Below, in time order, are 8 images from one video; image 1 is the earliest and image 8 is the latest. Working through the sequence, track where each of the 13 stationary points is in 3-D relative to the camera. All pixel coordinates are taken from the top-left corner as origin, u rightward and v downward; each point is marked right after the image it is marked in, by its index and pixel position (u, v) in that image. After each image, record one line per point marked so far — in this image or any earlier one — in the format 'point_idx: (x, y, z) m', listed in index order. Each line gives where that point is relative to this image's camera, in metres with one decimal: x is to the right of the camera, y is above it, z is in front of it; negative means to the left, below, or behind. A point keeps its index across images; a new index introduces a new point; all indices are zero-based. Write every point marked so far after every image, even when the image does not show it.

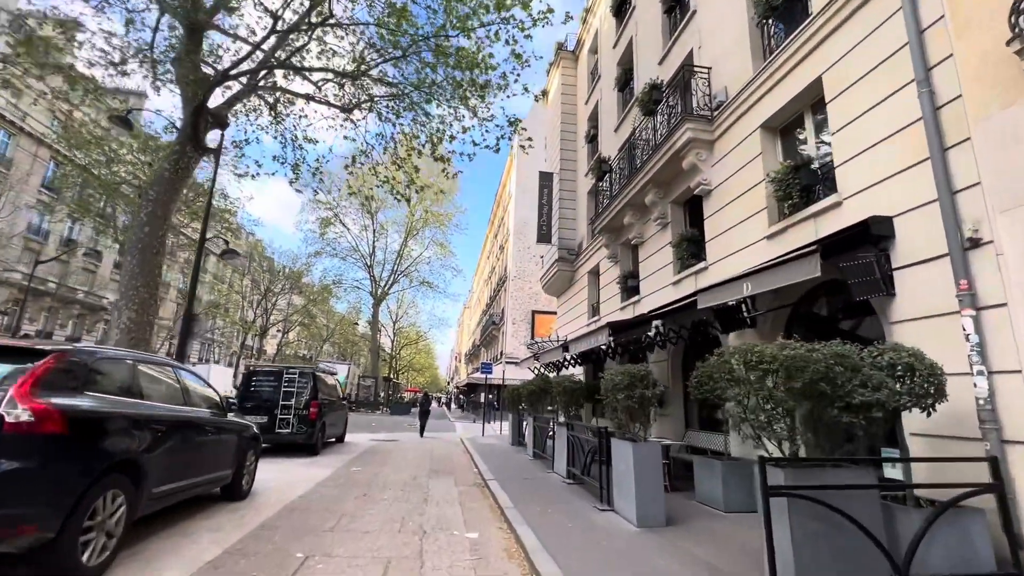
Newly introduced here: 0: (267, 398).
0: (-5.4, -2.4, +10.4) m
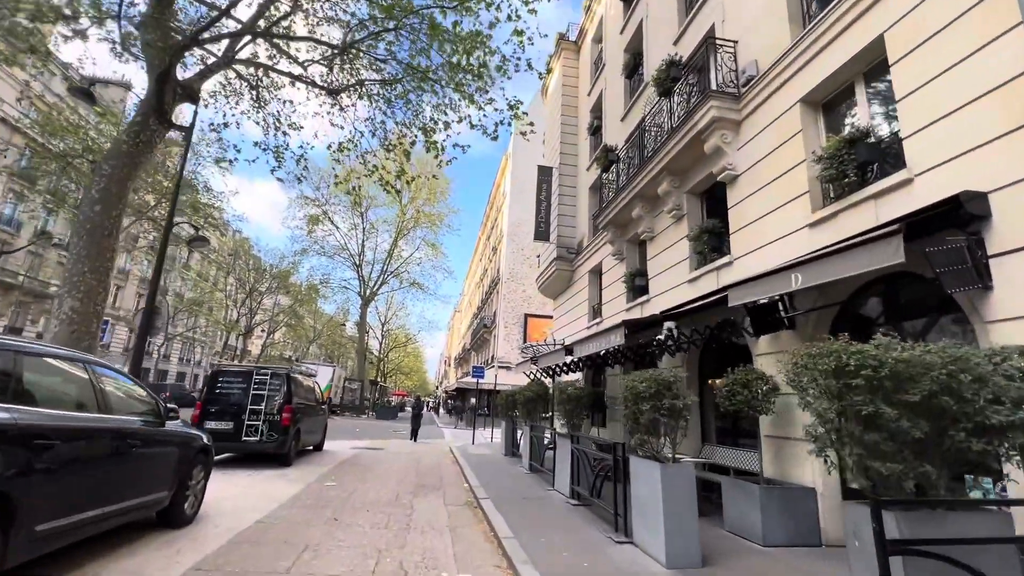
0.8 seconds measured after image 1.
0: (-5.5, -2.3, +9.3) m
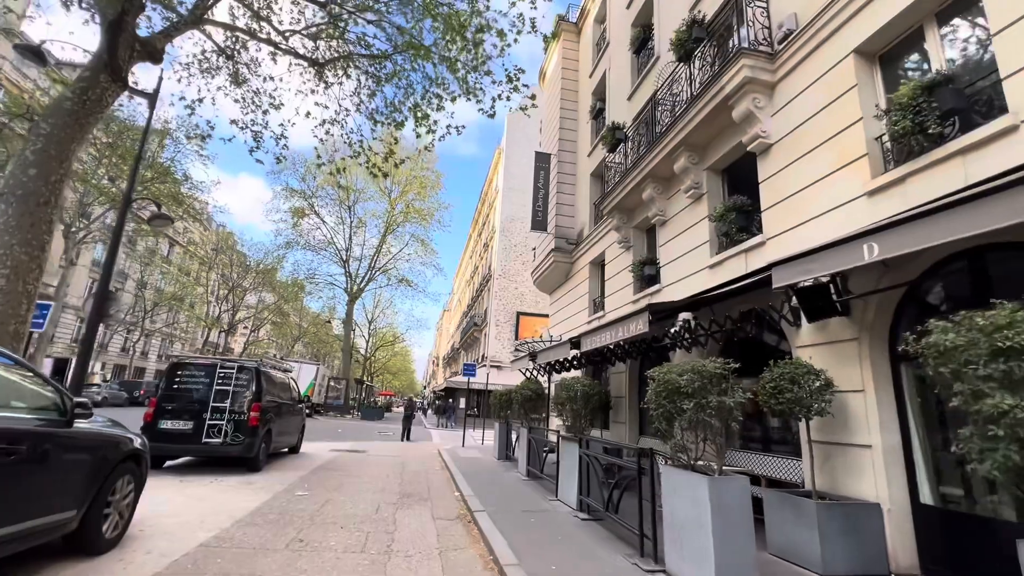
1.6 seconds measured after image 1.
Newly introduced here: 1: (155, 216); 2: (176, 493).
0: (-5.5, -1.9, +8.2) m
1: (-7.6, +1.5, +10.0) m
2: (-4.5, -2.8, +6.3) m
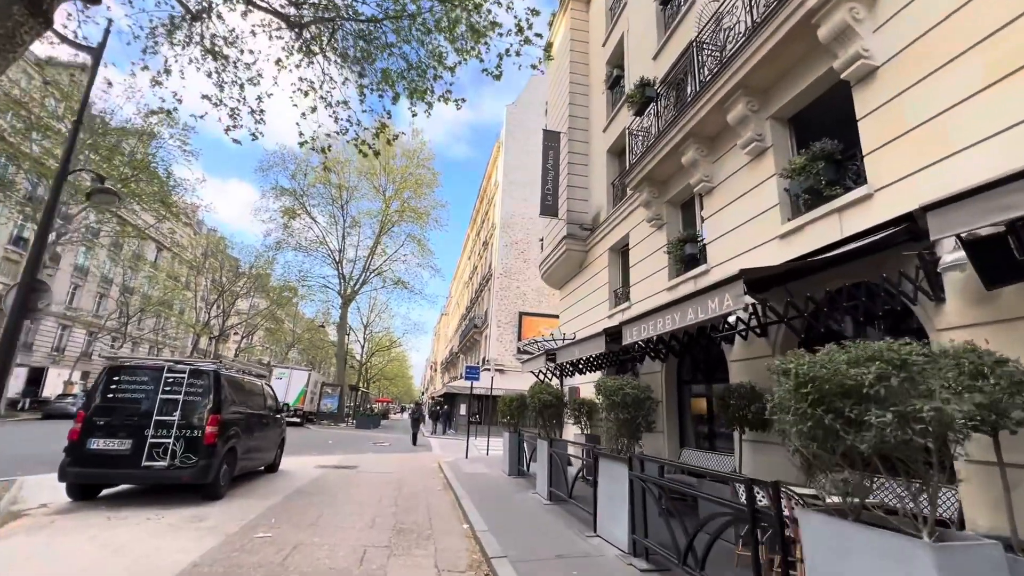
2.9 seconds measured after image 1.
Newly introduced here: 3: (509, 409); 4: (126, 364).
0: (-5.2, -1.7, +6.6) m
1: (-7.3, +1.7, +8.3) m
2: (-4.2, -2.5, +4.7) m
3: (-0.1, -2.9, +11.2) m
4: (-5.6, -1.1, +6.8) m
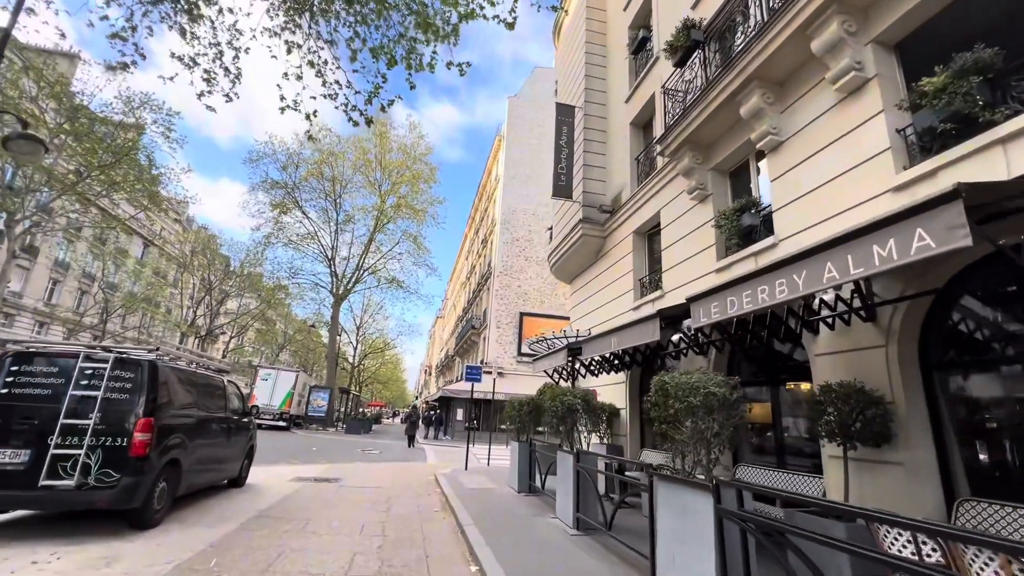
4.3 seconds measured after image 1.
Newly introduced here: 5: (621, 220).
0: (-5.0, -1.3, +5.0) m
1: (-7.0, +2.1, +6.8) m
2: (-4.0, -2.1, +3.1) m
3: (+0.1, -2.6, +9.6) m
4: (-5.3, -0.7, +5.3) m
5: (+2.6, +1.6, +11.0) m
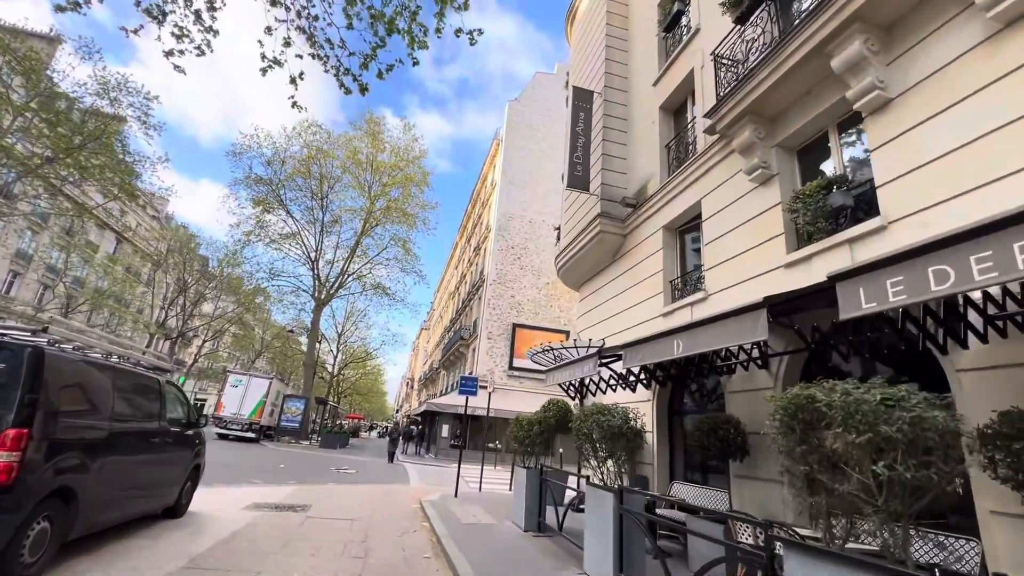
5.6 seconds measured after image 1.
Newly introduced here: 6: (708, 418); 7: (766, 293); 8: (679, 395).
0: (-4.7, -0.9, +3.3) m
1: (-6.7, +2.5, +5.2) m
2: (-3.6, -1.7, +1.5) m
3: (+0.2, -2.5, +8.1) m
4: (-5.0, -0.3, +3.6) m
5: (+2.8, +1.5, +9.7) m
6: (+2.5, -1.6, +5.9) m
7: (+3.3, -0.1, +6.2) m
8: (+2.9, -1.8, +8.1) m
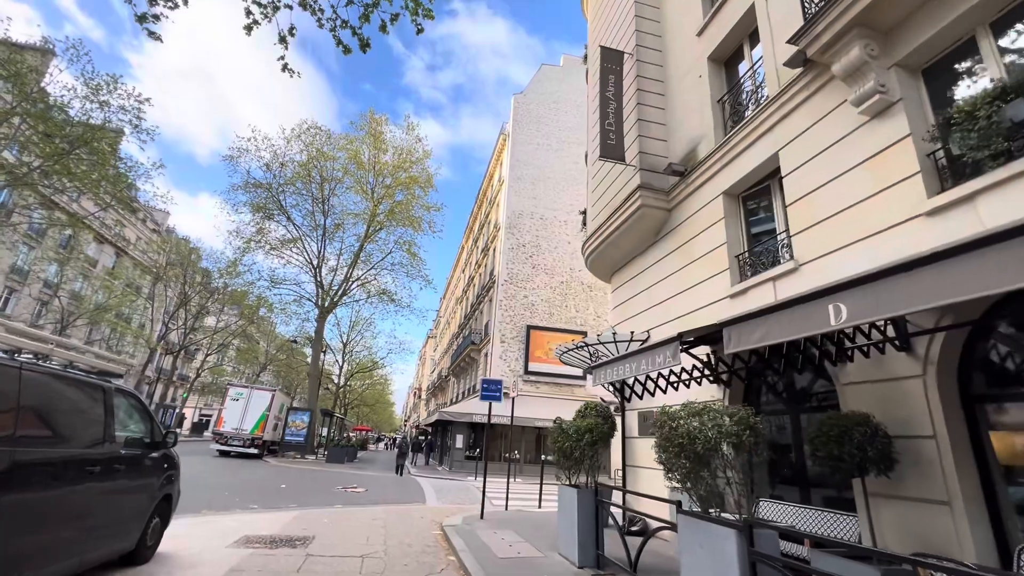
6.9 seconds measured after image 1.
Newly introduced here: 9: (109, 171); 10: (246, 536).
0: (-4.1, -0.7, +1.9) m
1: (-6.2, +2.7, +3.8) m
2: (-3.1, -1.4, 0.0) m
3: (+0.9, -2.2, +6.6) m
4: (-4.5, -0.1, +2.2) m
5: (+3.3, +1.9, +8.3) m
6: (+3.0, -1.2, +4.5) m
7: (+3.9, +0.4, +4.7) m
8: (+3.4, -1.5, +6.6) m
9: (-14.5, +4.2, +17.1) m
10: (-4.0, -3.7, +7.2) m
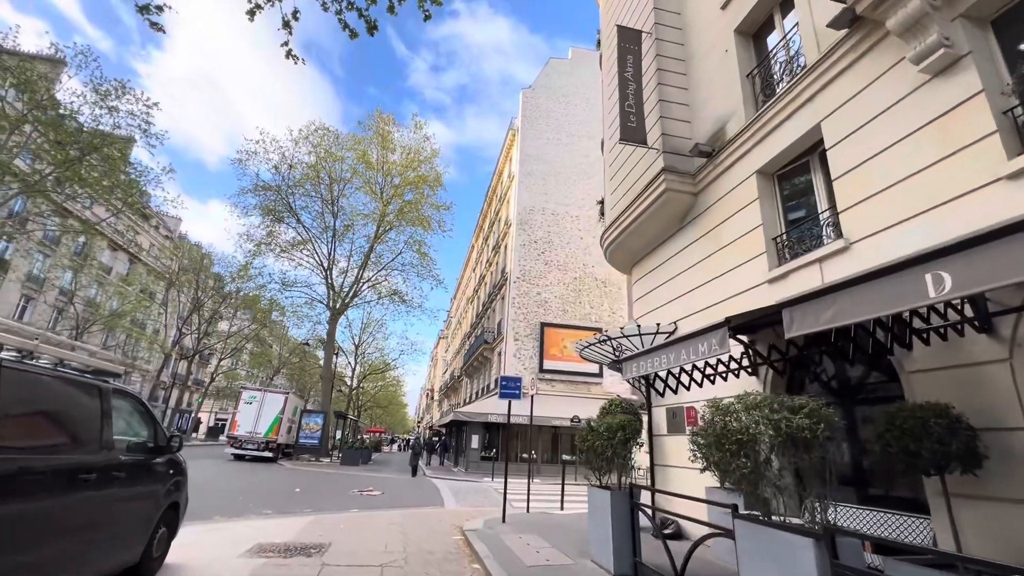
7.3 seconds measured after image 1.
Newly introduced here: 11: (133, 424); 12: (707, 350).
0: (-3.9, -0.6, +1.6) m
1: (-6.0, +2.7, +3.5) m
2: (-2.9, -1.3, -0.3) m
3: (+1.2, -2.1, +6.2) m
4: (-4.3, 0.0, +1.9) m
5: (+3.6, +2.1, +7.8) m
6: (+3.3, -1.0, +4.0) m
7: (+4.1, +0.6, +4.2) m
8: (+3.8, -1.2, +6.1) m
9: (-14.1, +4.0, +17.0) m
10: (-3.7, -3.7, +6.8) m
11: (-4.0, -1.4, +5.1) m
12: (+2.1, -0.7, +5.2) m
